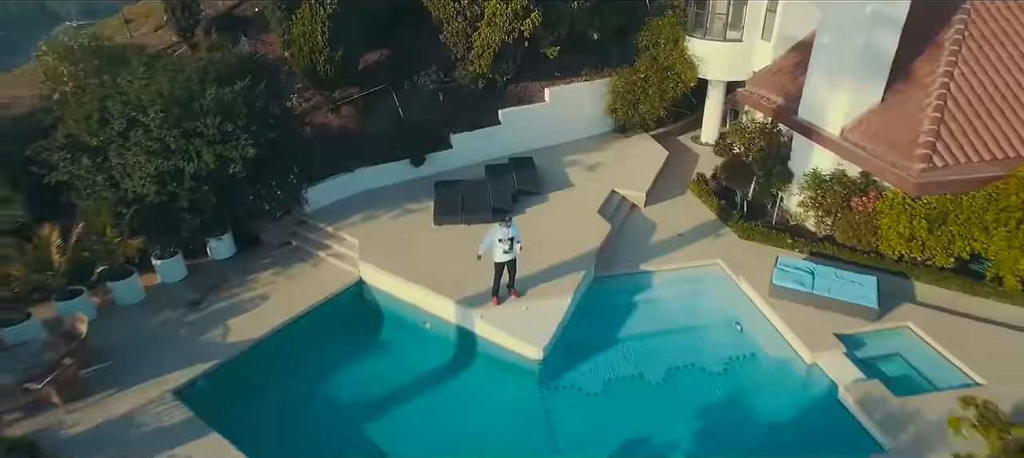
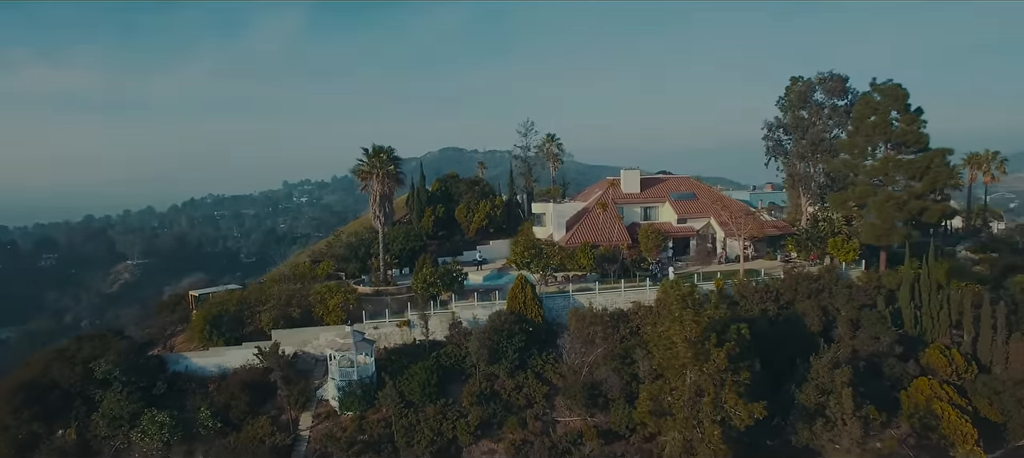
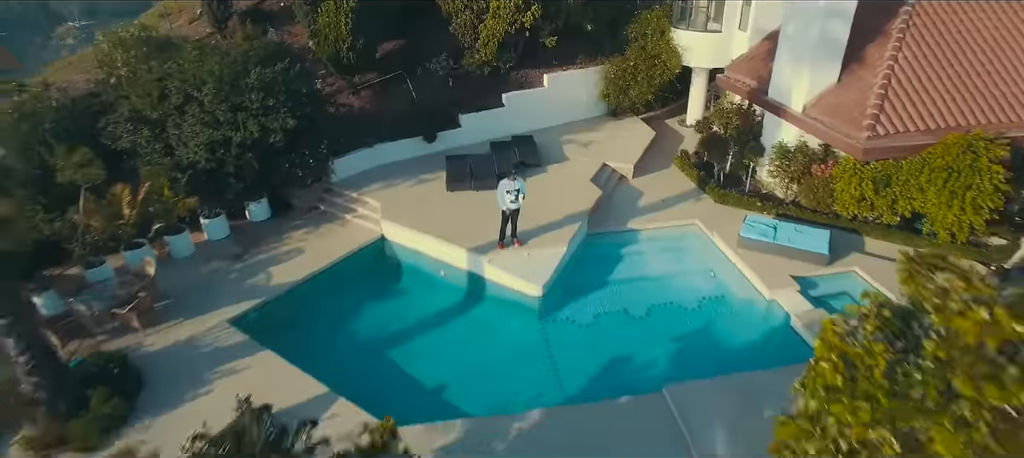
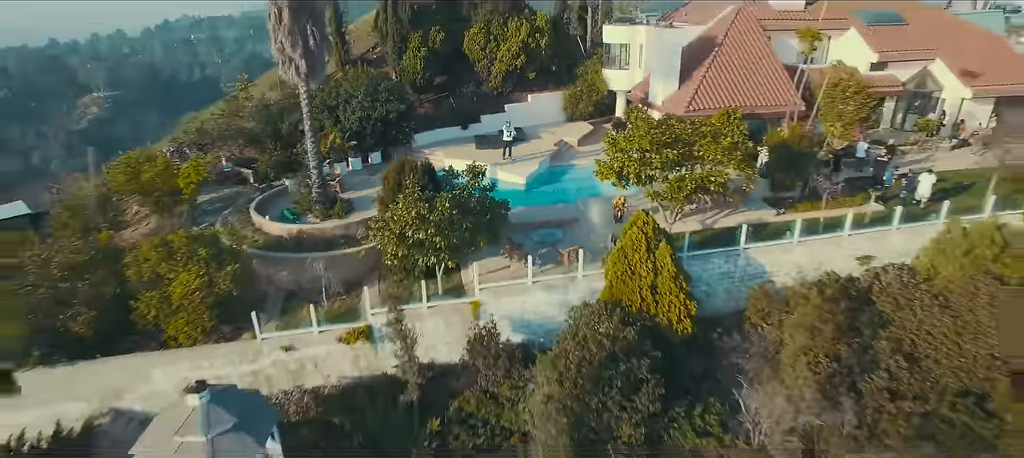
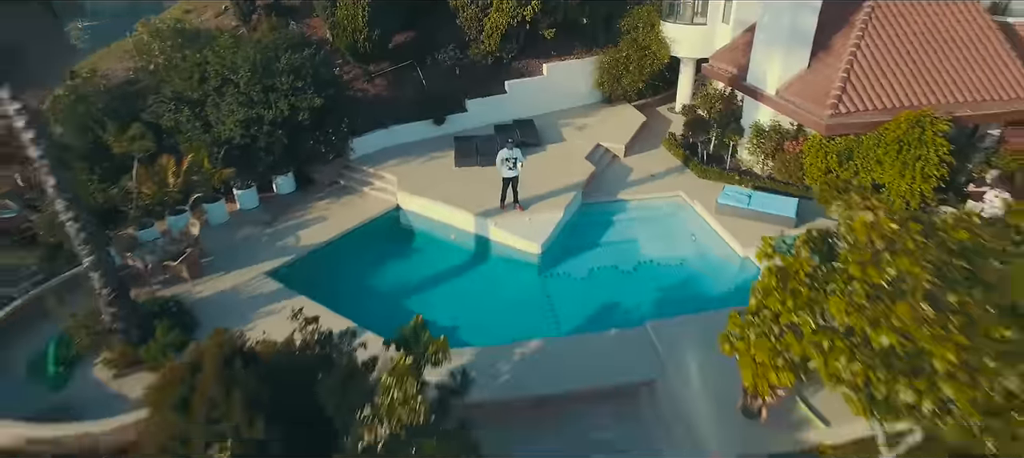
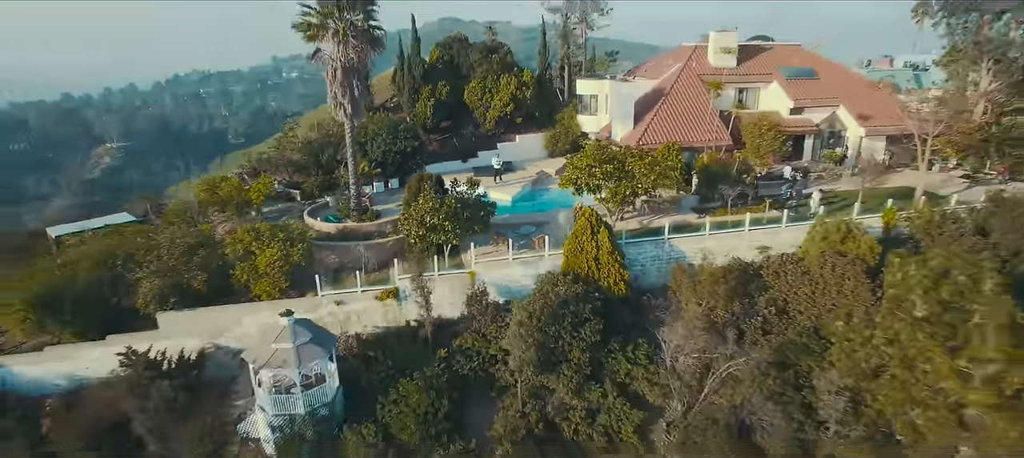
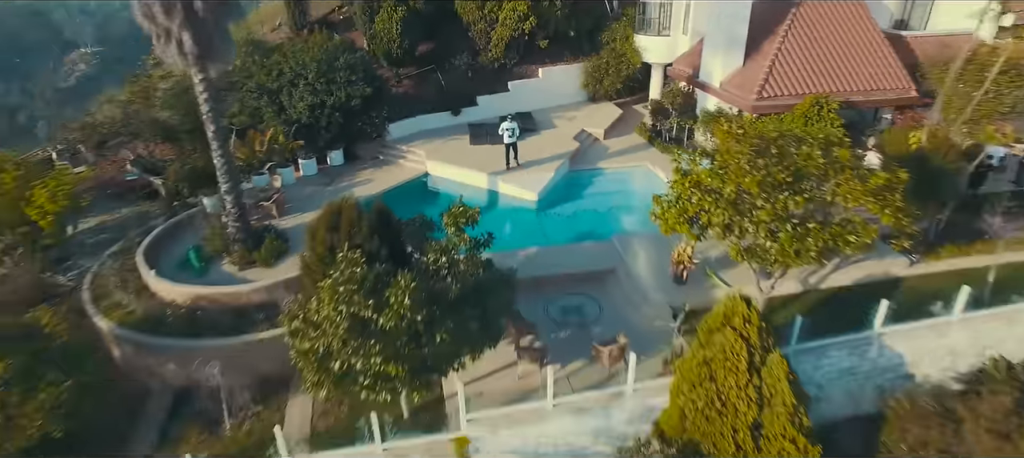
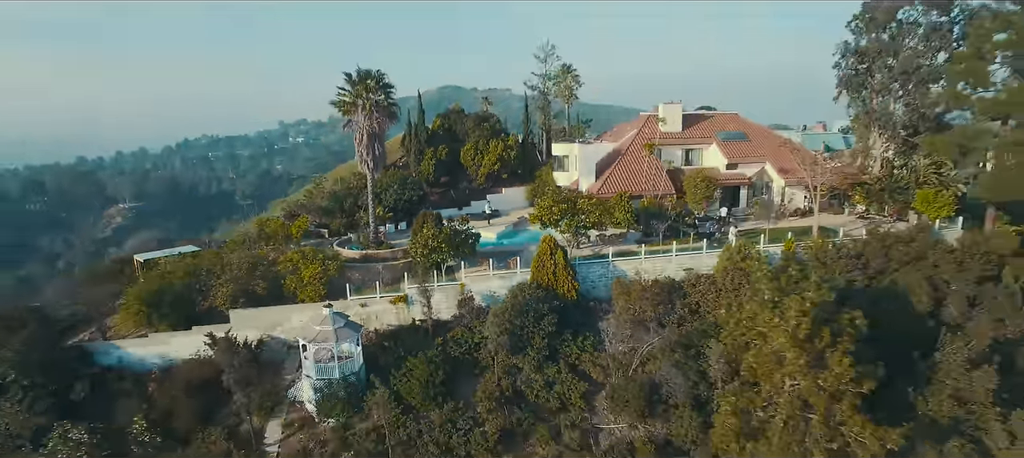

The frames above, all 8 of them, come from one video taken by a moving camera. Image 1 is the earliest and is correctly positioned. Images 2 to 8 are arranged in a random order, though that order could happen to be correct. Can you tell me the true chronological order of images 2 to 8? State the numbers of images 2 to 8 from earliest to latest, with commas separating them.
3, 5, 7, 4, 6, 8, 2
